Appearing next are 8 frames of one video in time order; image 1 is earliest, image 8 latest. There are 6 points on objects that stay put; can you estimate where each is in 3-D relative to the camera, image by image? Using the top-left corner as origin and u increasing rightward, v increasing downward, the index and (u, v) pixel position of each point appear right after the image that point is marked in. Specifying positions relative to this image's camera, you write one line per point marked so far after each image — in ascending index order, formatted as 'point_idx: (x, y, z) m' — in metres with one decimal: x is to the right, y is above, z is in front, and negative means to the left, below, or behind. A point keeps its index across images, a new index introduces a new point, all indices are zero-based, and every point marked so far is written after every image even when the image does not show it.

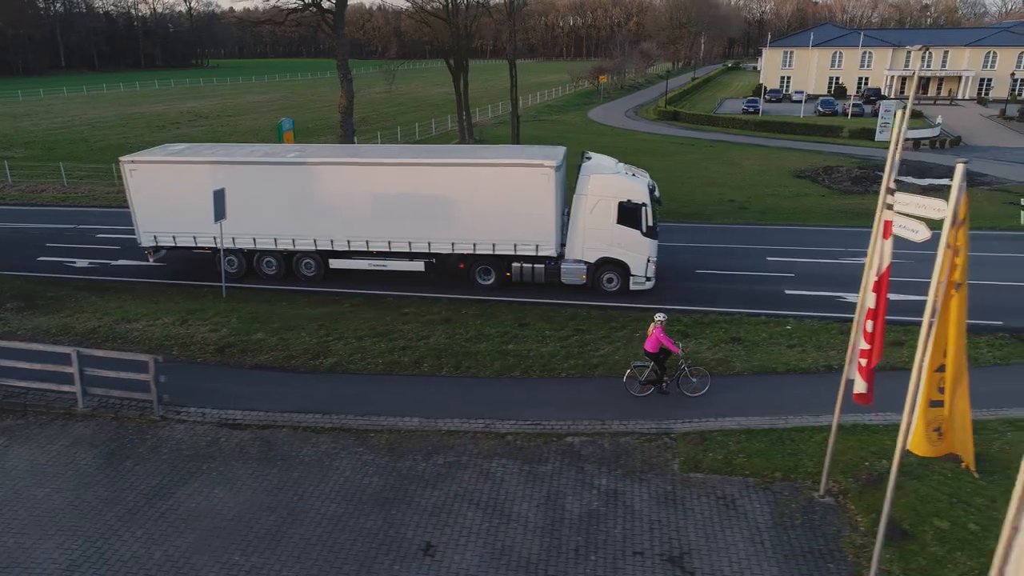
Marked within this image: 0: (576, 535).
0: (+0.7, -2.9, +8.5) m
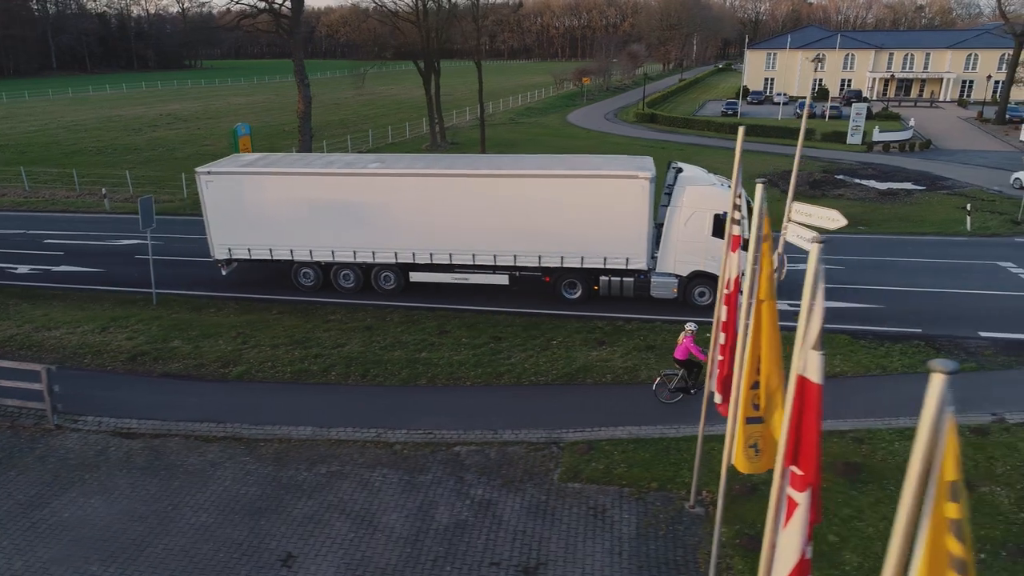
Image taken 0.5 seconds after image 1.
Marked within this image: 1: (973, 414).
0: (-0.9, -3.0, +8.6) m
1: (+7.3, -2.0, +11.6) m
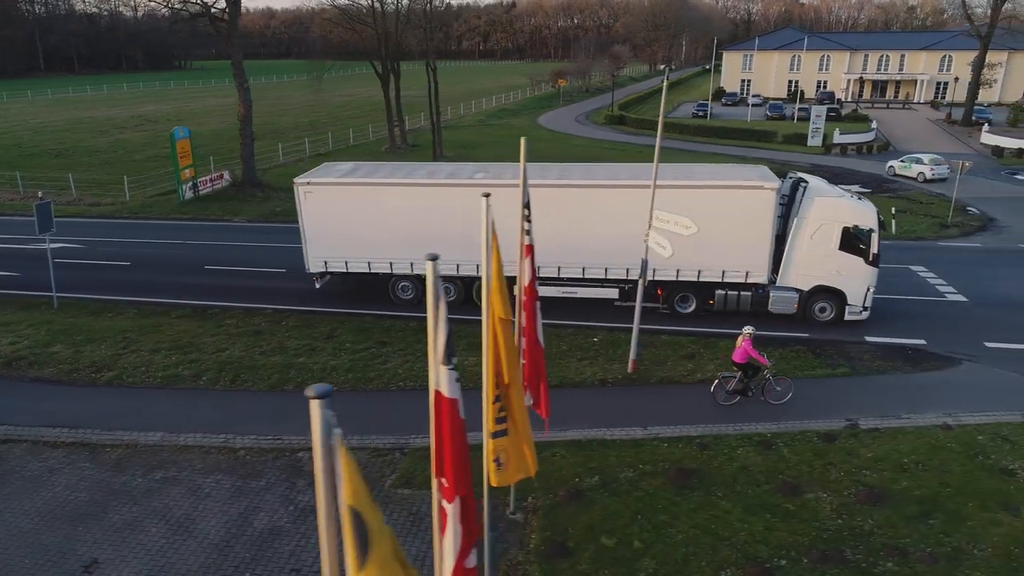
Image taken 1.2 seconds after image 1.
0: (-3.1, -3.1, +8.6) m
1: (+5.0, -2.1, +11.7) m
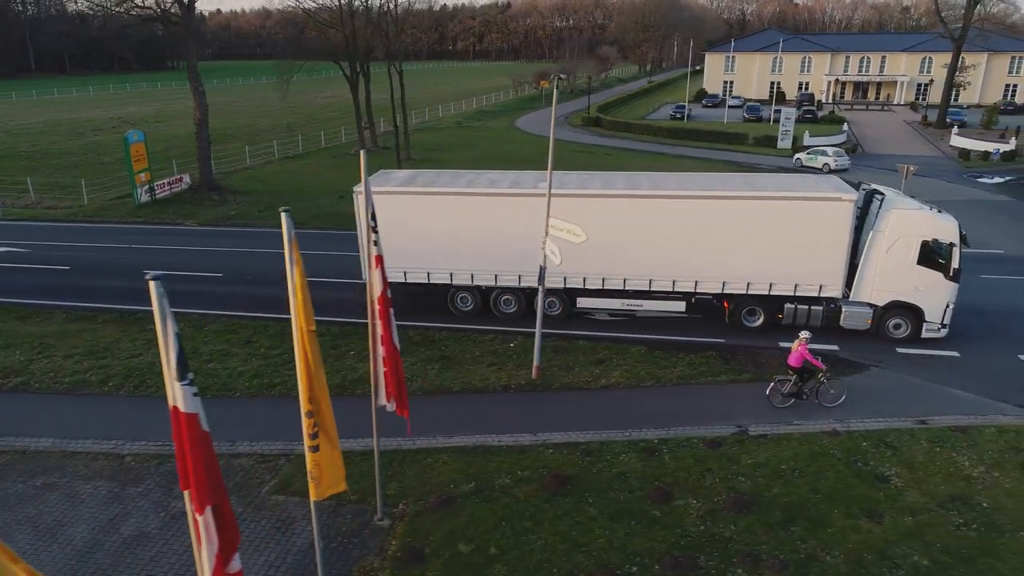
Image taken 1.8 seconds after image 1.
0: (-4.9, -3.2, +8.7) m
1: (+3.3, -2.2, +11.8) m
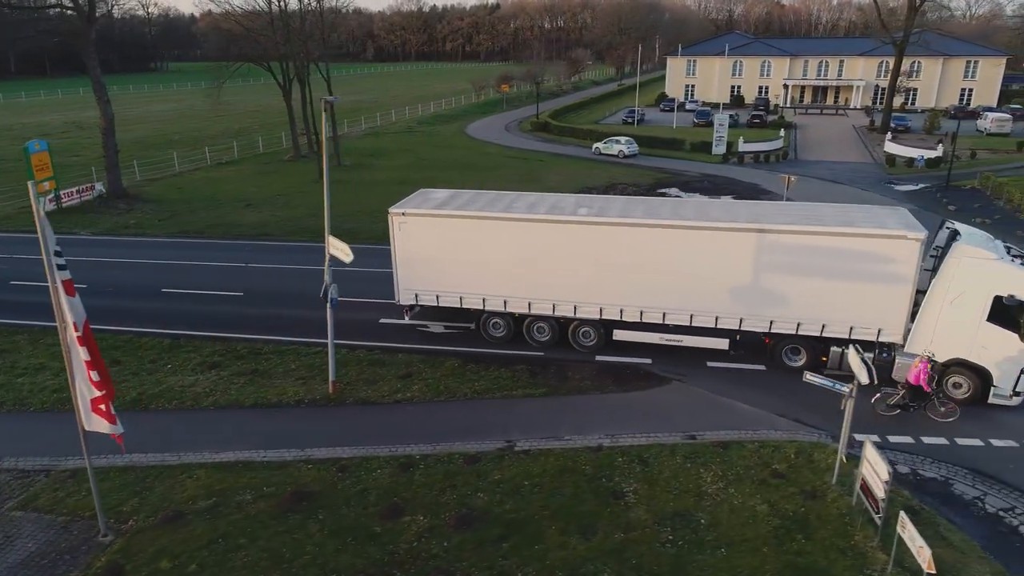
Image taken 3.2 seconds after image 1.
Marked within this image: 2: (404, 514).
0: (-8.6, -3.5, +9.0) m
1: (-0.4, -2.5, +12.1) m
2: (-1.5, -3.2, +10.2) m
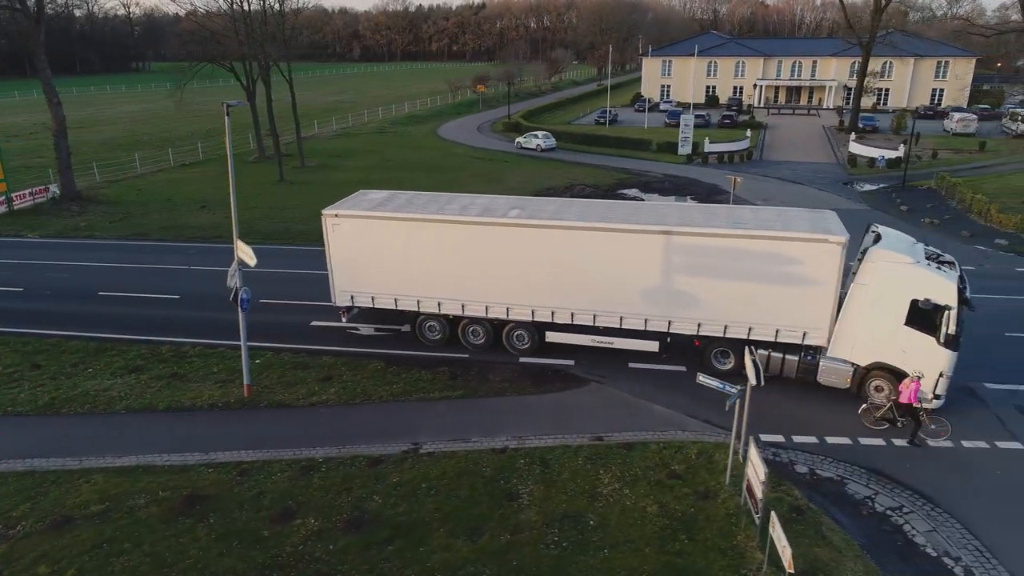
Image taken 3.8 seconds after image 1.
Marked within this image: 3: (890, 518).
0: (-10.1, -3.6, +9.0) m
1: (-2.0, -2.6, +12.1) m
2: (-3.0, -3.2, +10.3) m
3: (+5.4, -3.3, +10.4) m
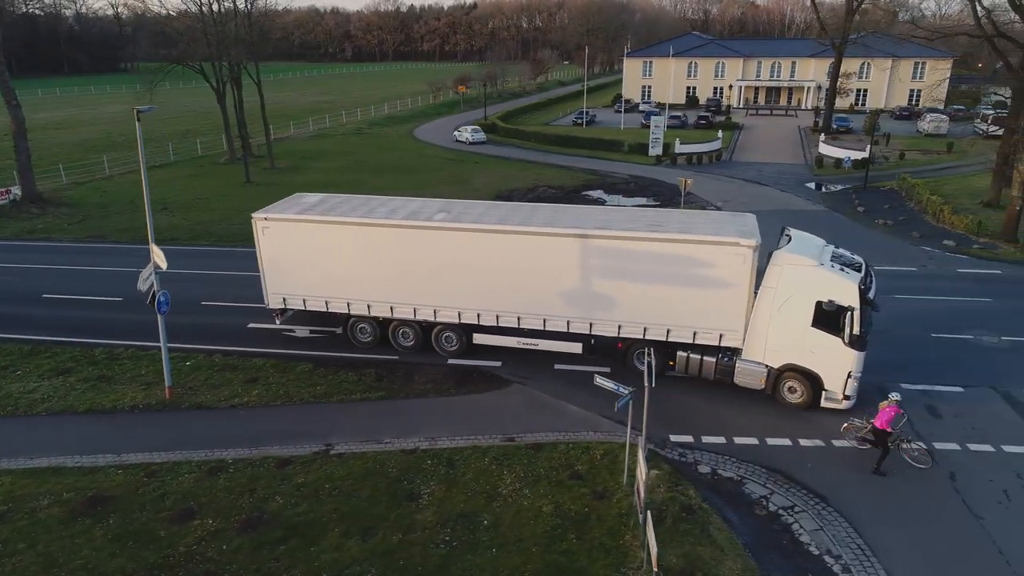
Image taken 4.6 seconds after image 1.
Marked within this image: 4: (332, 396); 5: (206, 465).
0: (-11.6, -3.7, +9.1) m
1: (-3.4, -2.6, +12.3) m
2: (-4.5, -3.3, +10.4) m
3: (+3.9, -3.3, +10.5) m
4: (-3.4, -2.0, +13.8) m
5: (-4.9, -2.8, +11.6) m
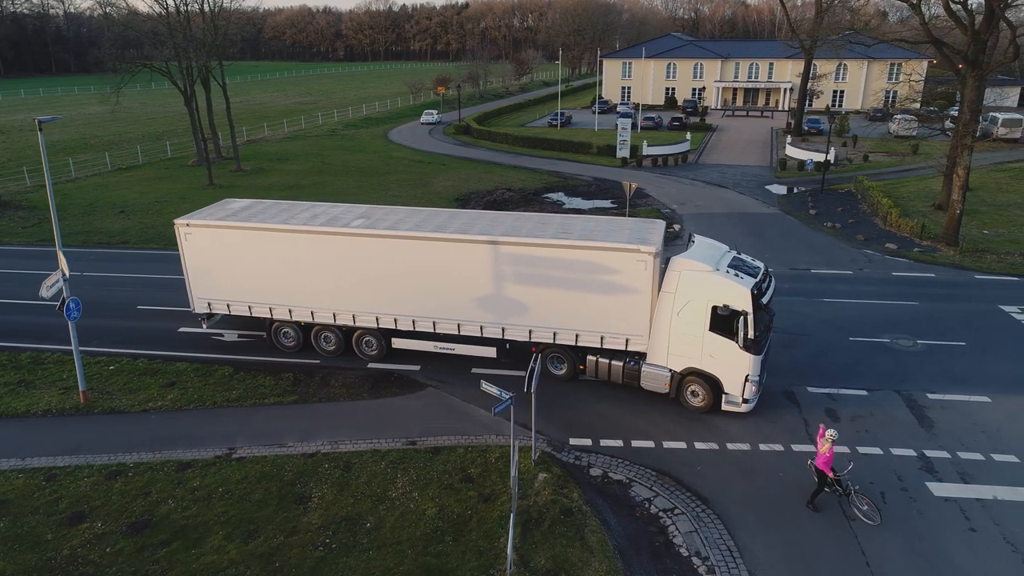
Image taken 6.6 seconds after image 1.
0: (-13.3, -3.8, +9.3) m
1: (-5.1, -2.7, +12.5) m
2: (-6.2, -3.4, +10.6) m
3: (+2.2, -3.4, +10.8) m
4: (-5.1, -2.2, +14.1) m
5: (-6.6, -2.9, +11.8) m
